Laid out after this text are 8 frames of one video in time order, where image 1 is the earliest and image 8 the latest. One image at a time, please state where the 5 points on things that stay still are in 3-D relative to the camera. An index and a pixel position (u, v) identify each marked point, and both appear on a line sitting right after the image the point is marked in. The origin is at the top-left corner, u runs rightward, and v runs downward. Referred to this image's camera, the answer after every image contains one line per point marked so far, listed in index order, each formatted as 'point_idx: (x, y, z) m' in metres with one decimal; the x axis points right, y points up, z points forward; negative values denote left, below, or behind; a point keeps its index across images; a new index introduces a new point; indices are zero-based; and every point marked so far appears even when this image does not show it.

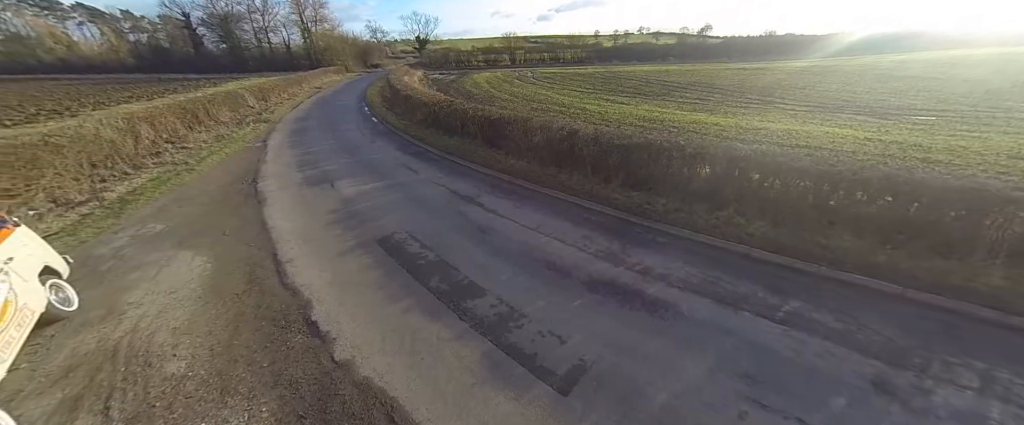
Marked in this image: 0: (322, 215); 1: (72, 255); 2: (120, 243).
0: (-4.6, -0.2, +7.8) m
1: (-8.9, -0.7, +6.4) m
2: (-8.3, -0.5, +6.8) m
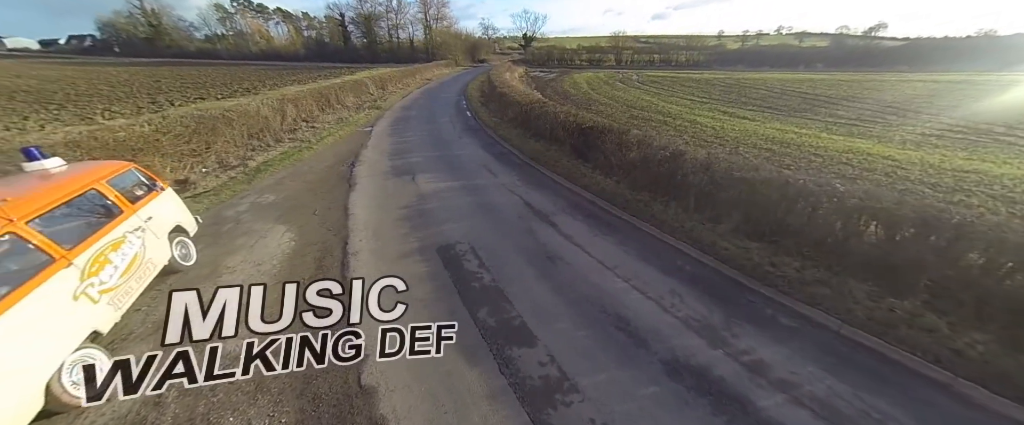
0: (-2.9, 0.0, +7.9) m
1: (-7.4, +0.1, +7.7) m
2: (-6.7, +0.2, +7.9) m
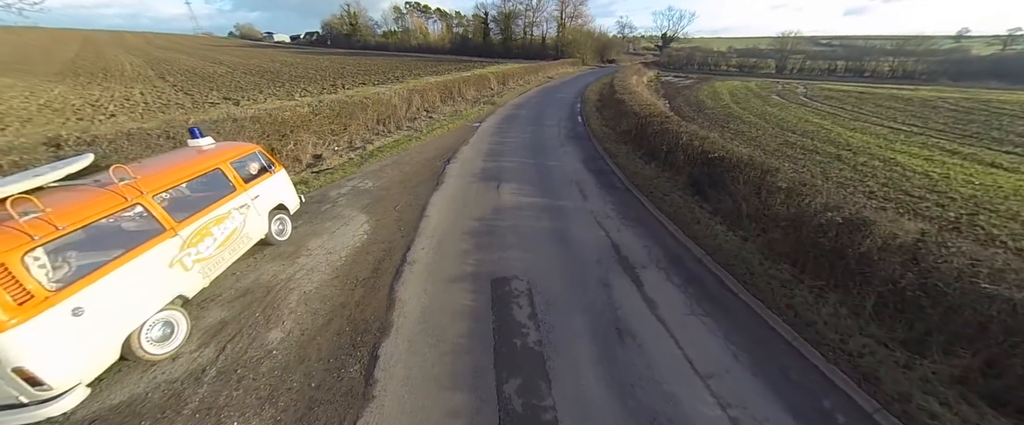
0: (-1.1, -0.2, +7.5) m
1: (-5.3, +0.7, +8.7) m
2: (-4.6, +0.7, +8.7) m
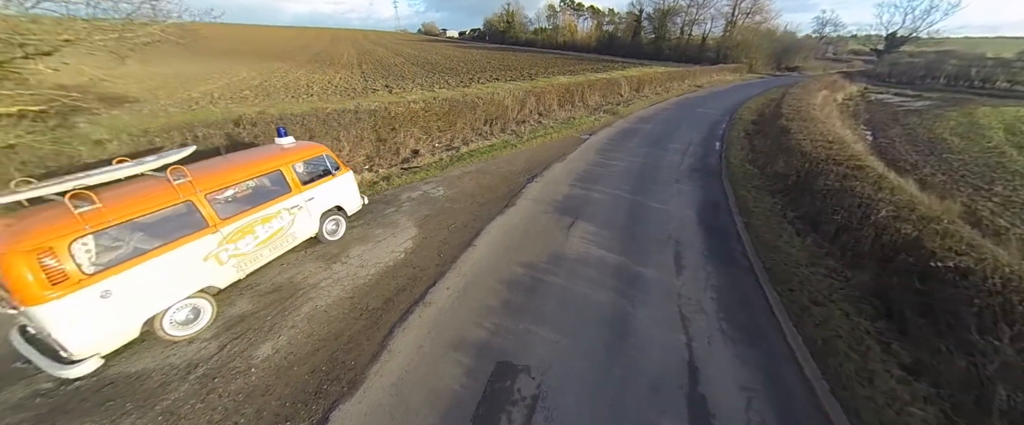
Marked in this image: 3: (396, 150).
0: (0.0, -1.0, +6.3) m
1: (-3.2, +0.7, +8.9) m
2: (-2.6, +0.5, +8.6) m
3: (-4.1, +2.4, +11.0) m
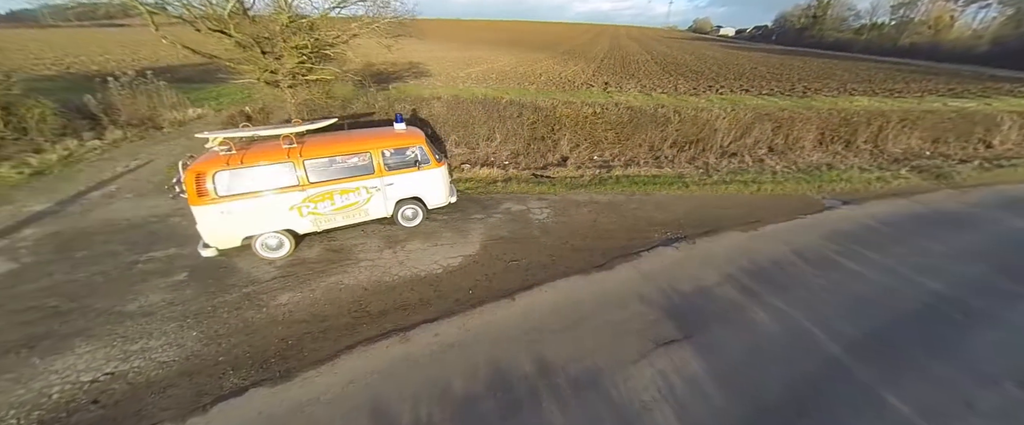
0: (+0.2, -1.9, +4.5) m
1: (-0.1, +0.5, +8.3) m
2: (+0.2, +0.1, +7.7) m
3: (+1.1, +2.1, +10.3) m
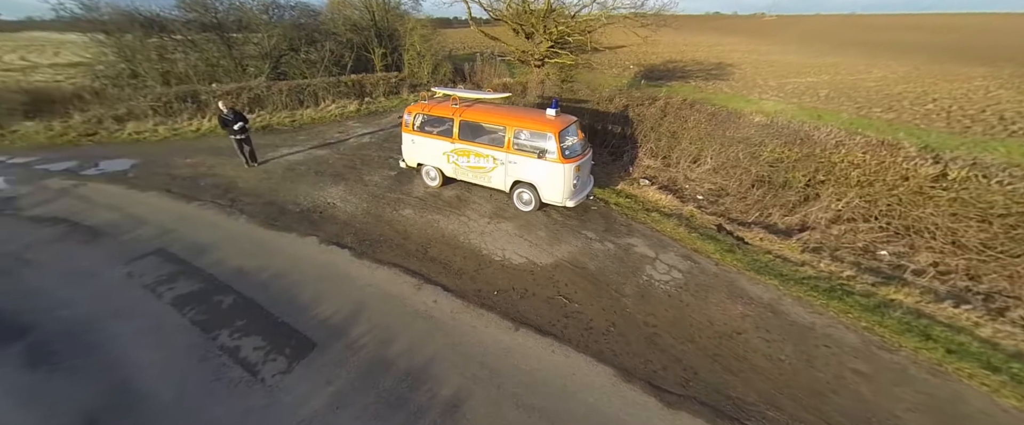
0: (-0.6, -2.0, +3.8) m
1: (+2.8, -0.4, +6.1) m
2: (+2.5, -0.7, +5.6) m
3: (+5.6, +0.2, +6.4) m
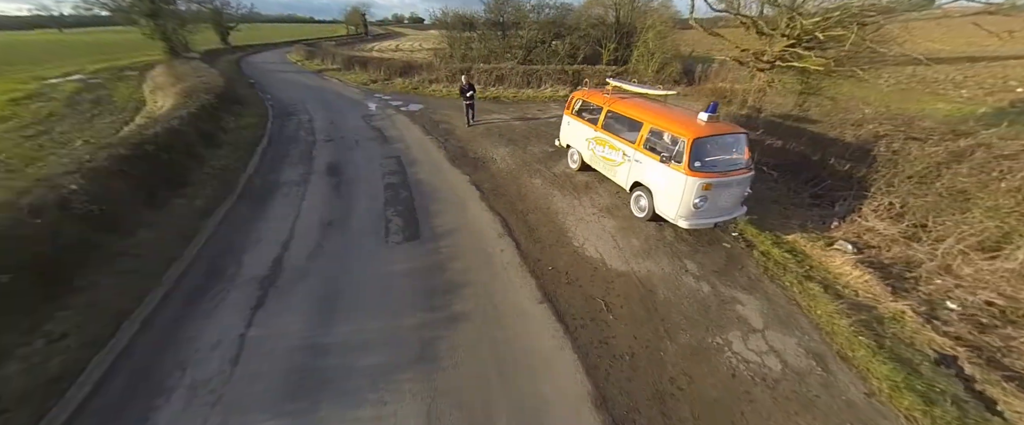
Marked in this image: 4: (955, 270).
0: (-0.6, -1.3, +4.4) m
1: (+3.9, -1.3, +4.2) m
2: (+3.2, -1.4, +4.1) m
3: (+6.3, -1.7, +2.9) m
4: (+6.2, -0.8, +4.5) m
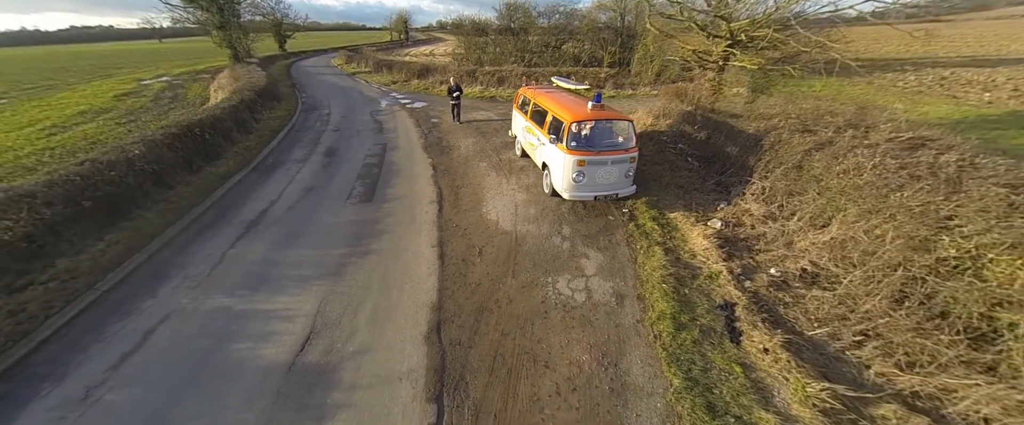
0: (-2.4, -0.6, +5.8) m
1: (+2.0, -0.8, +5.1) m
2: (+1.3, -0.9, +5.0) m
3: (+4.3, -1.4, +3.4) m
4: (+4.4, -0.5, +5.1) m
